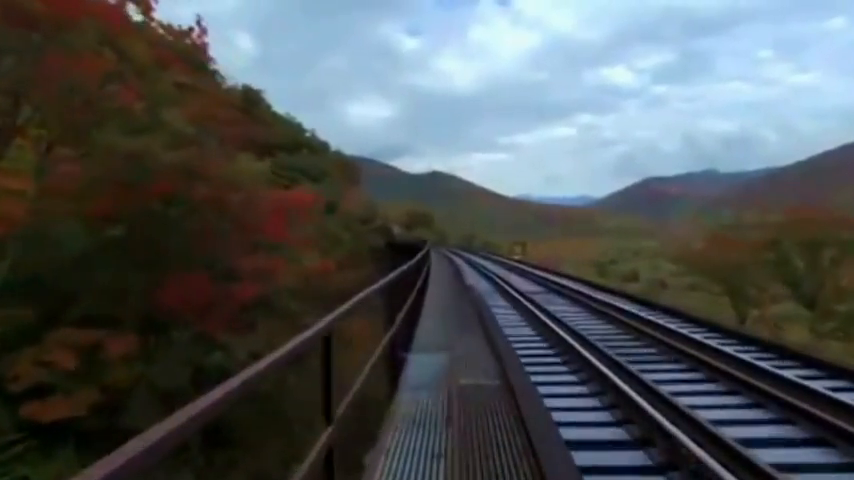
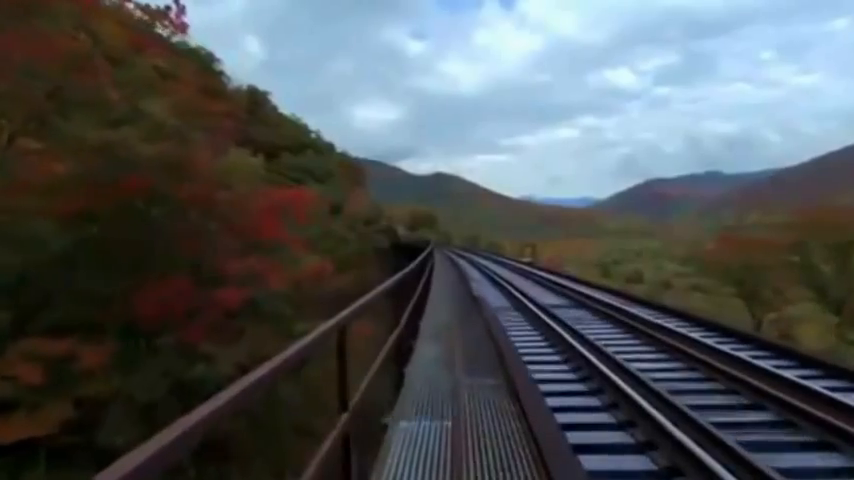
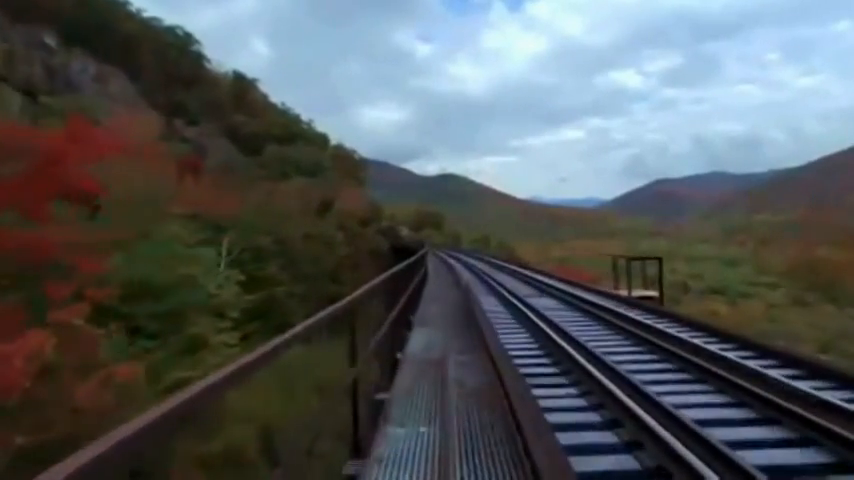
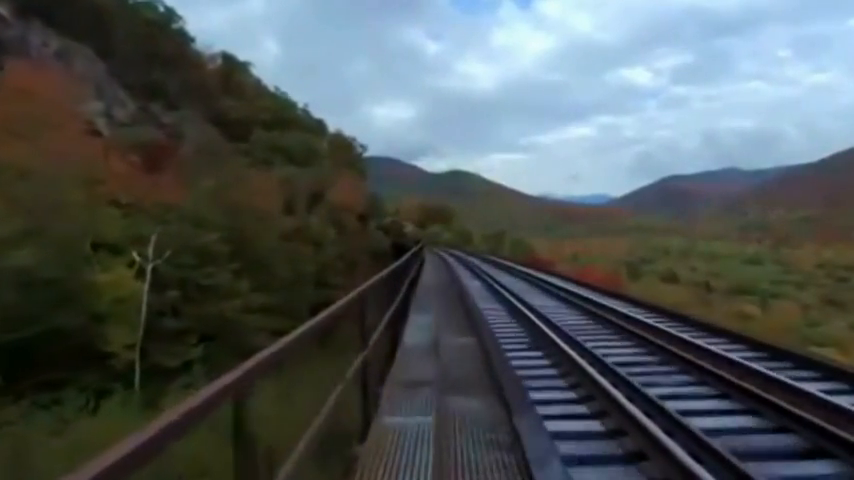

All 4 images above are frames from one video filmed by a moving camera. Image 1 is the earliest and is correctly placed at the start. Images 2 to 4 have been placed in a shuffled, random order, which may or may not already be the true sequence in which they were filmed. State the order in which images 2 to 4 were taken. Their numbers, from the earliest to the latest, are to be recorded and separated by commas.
2, 3, 4
